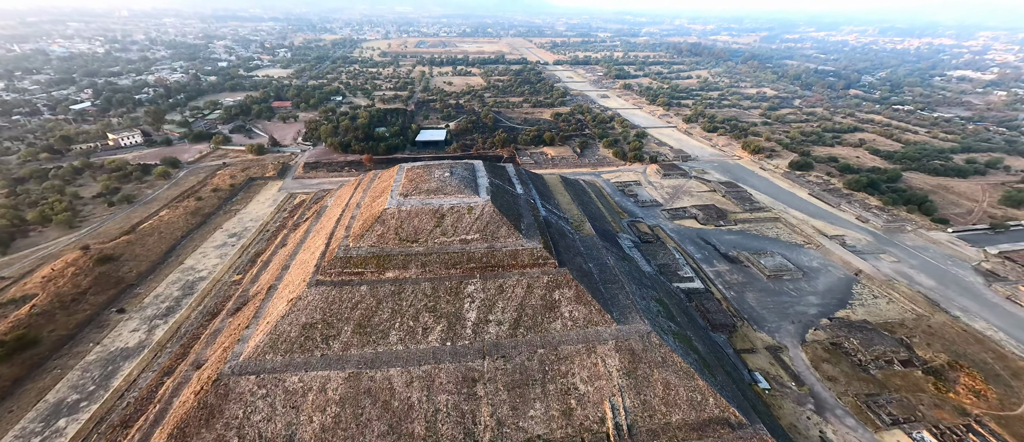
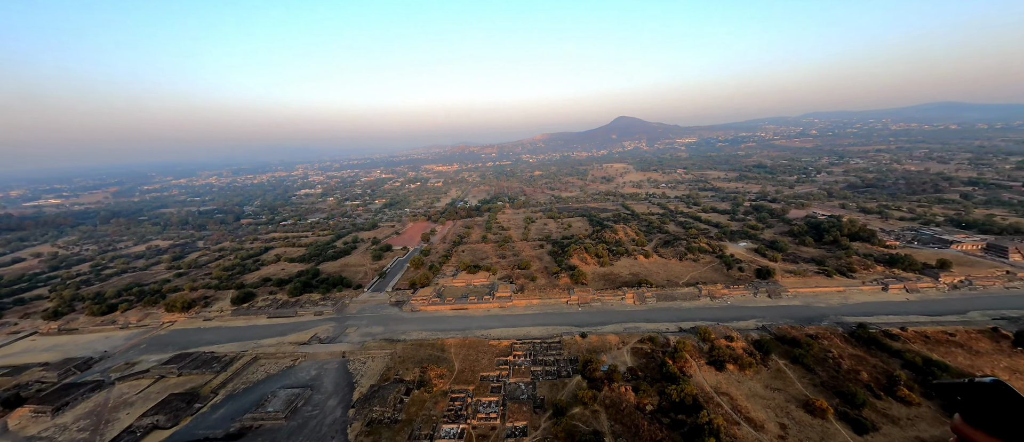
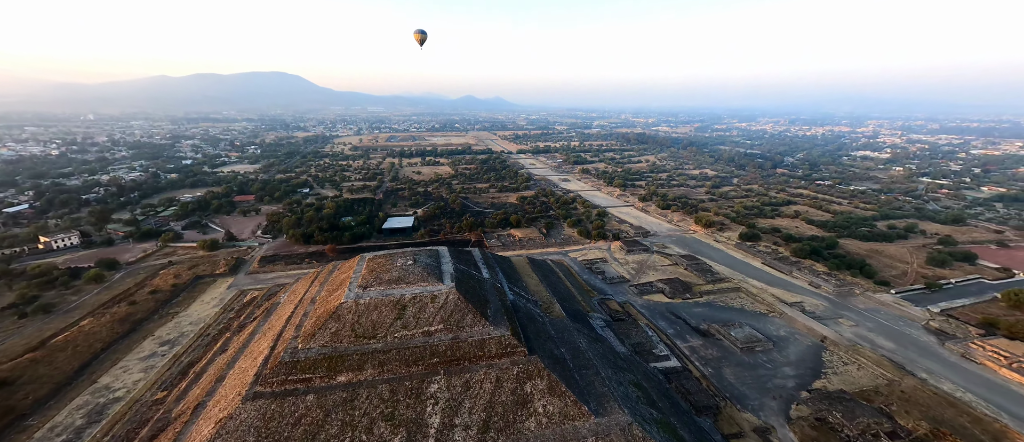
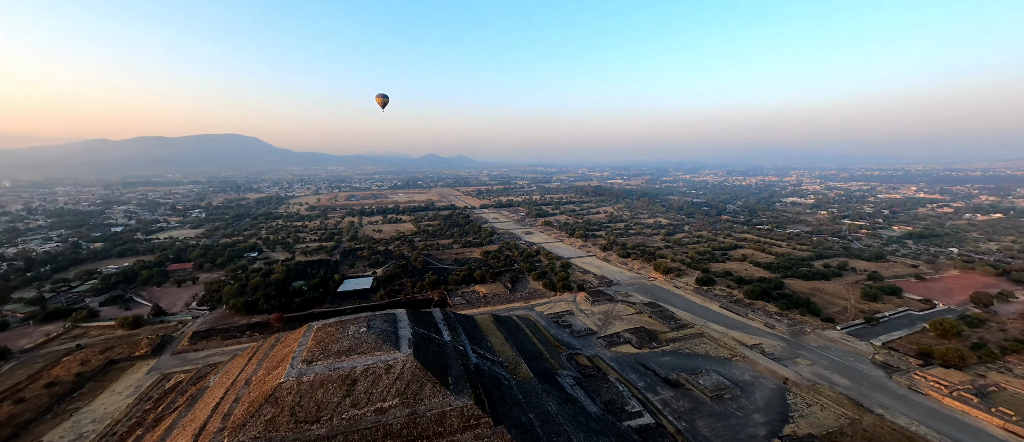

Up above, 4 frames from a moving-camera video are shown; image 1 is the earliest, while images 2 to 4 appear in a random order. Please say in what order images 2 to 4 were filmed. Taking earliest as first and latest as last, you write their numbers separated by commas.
3, 4, 2
